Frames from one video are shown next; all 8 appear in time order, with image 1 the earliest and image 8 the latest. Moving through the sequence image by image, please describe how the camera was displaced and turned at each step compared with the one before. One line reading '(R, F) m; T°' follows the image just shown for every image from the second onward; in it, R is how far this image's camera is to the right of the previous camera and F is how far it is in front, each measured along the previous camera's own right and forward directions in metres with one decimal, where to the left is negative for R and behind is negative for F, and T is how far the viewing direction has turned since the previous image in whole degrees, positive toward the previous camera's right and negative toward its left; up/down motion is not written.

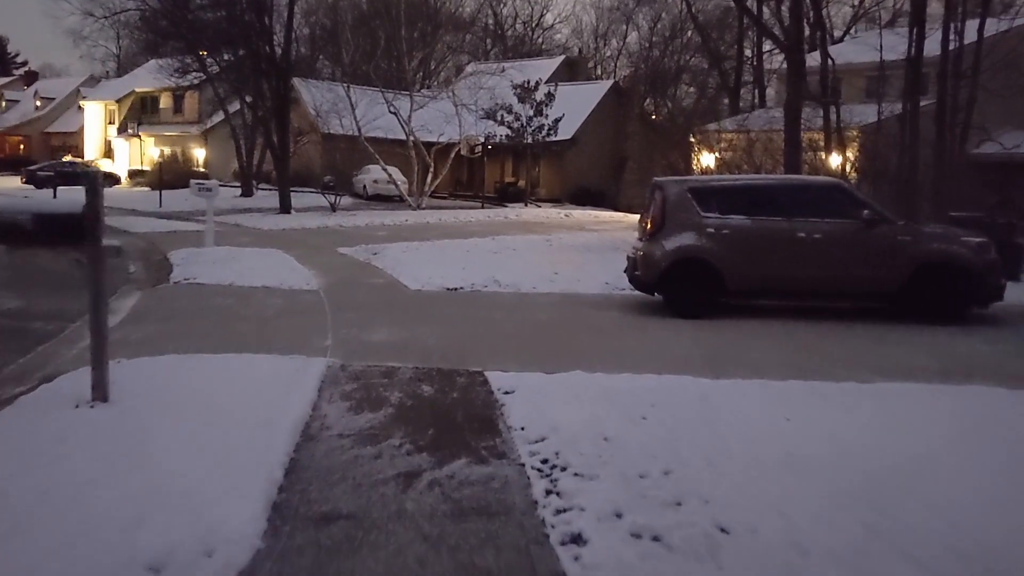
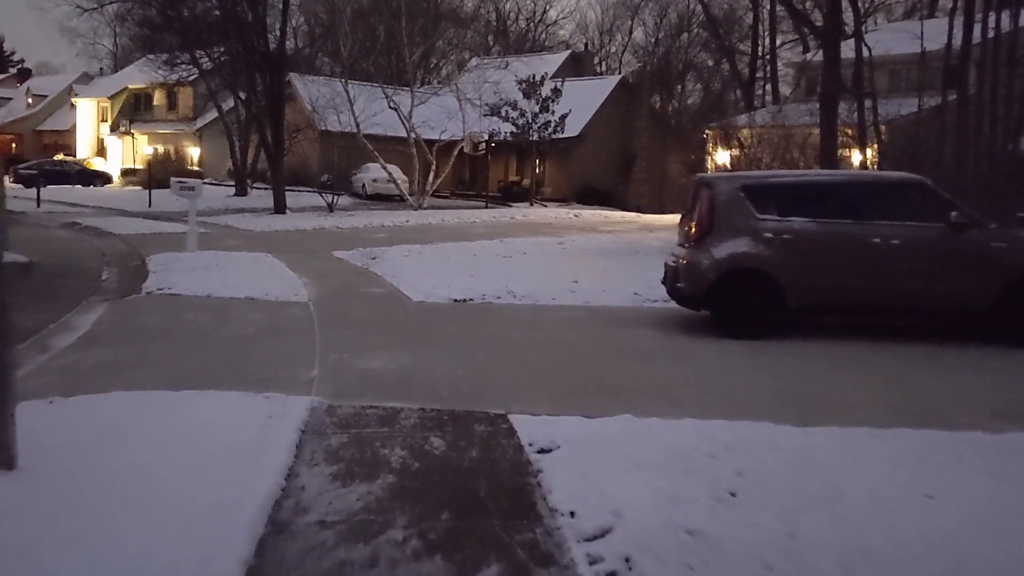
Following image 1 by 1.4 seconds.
(-0.2, +1.9) m; 0°
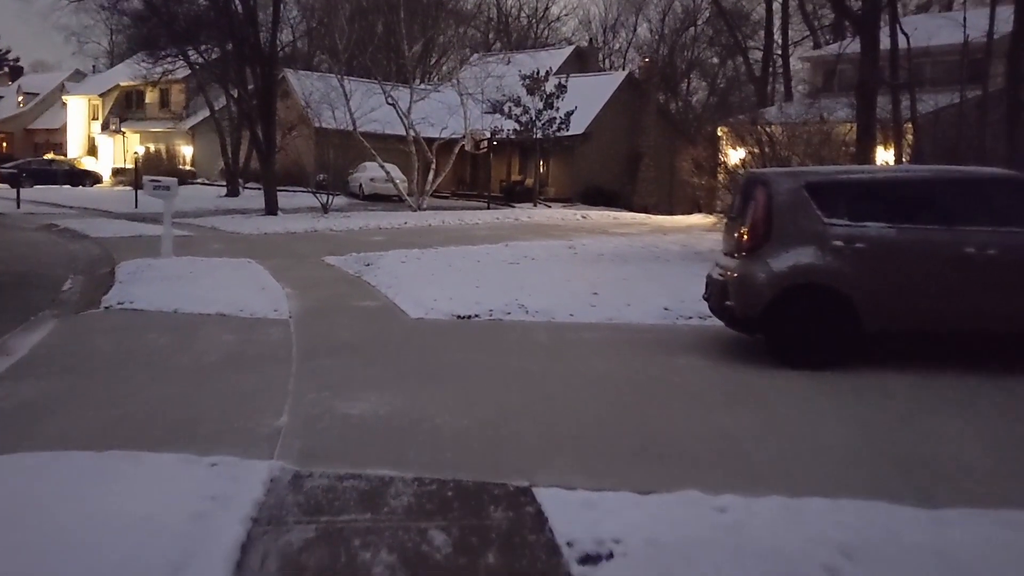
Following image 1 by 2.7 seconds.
(-0.1, +1.8) m; 0°
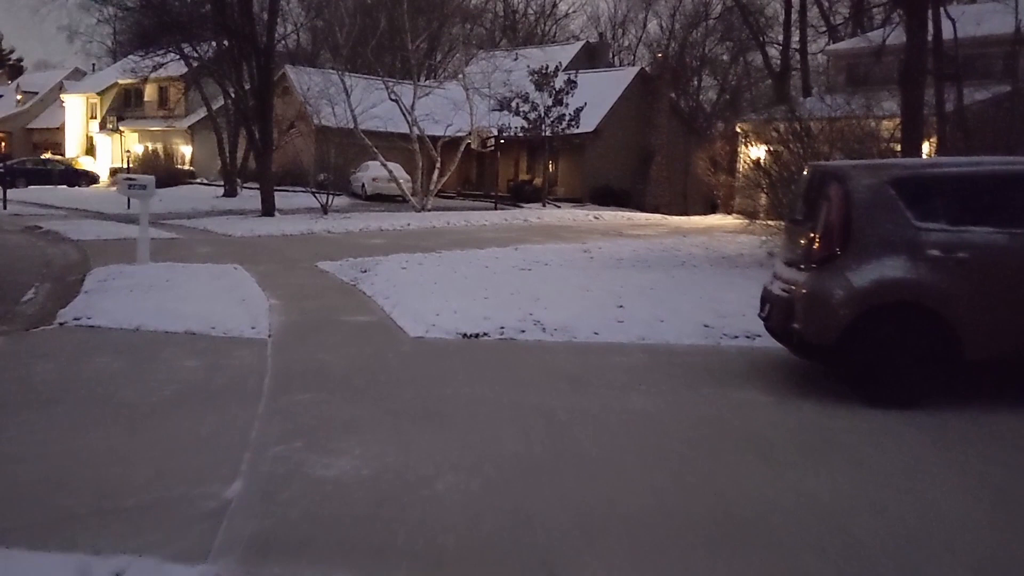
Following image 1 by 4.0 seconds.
(-0.1, +1.6) m; 0°
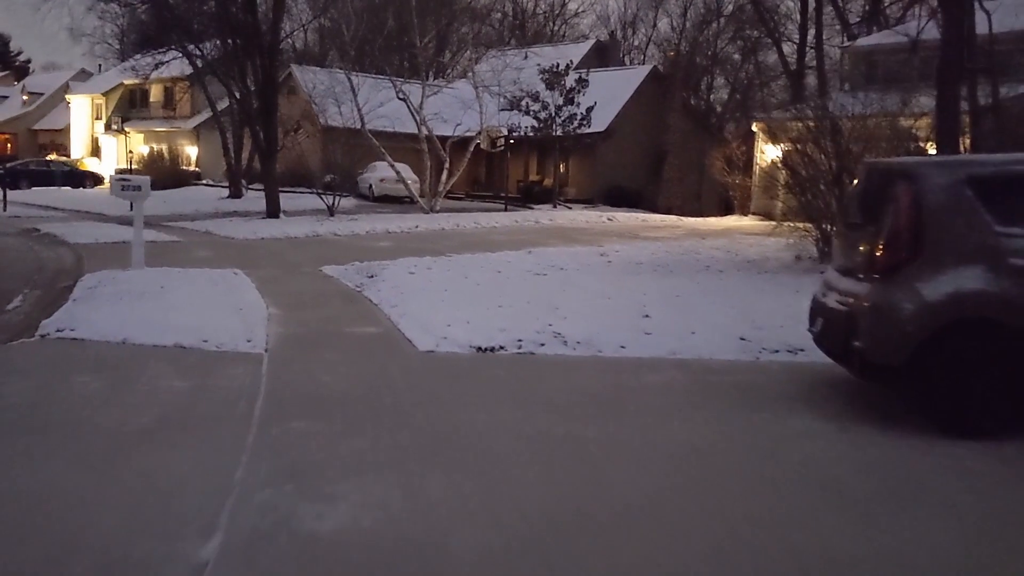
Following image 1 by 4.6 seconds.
(-0.1, +0.9) m; 0°
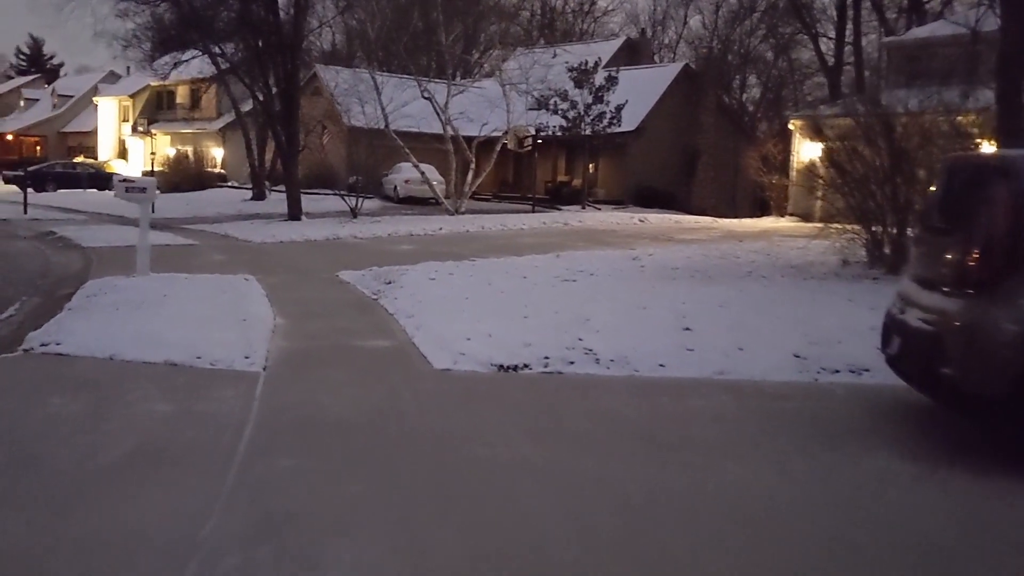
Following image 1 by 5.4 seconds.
(0.0, +1.0) m; -2°
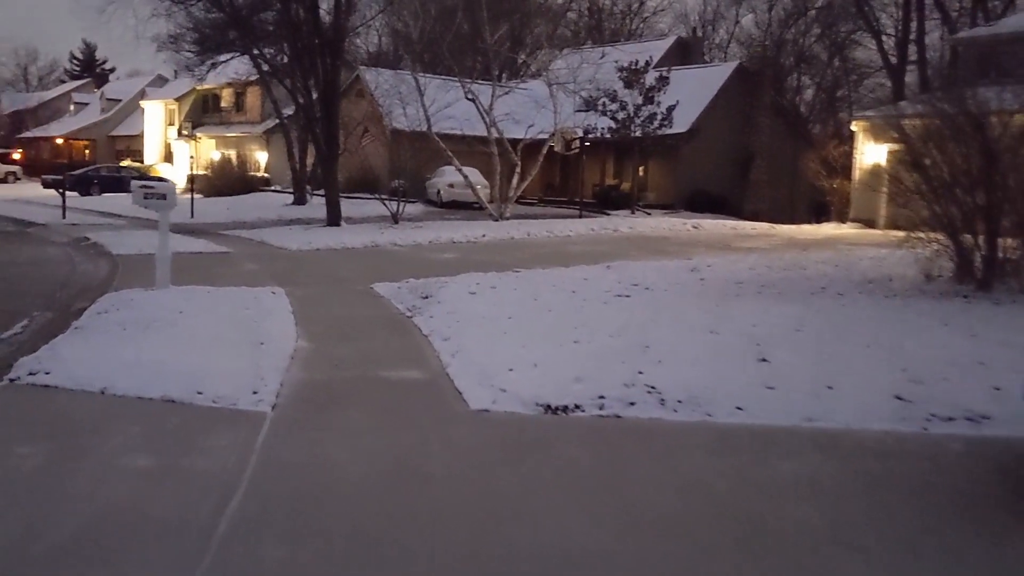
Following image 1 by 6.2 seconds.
(0.0, +1.2) m; -3°
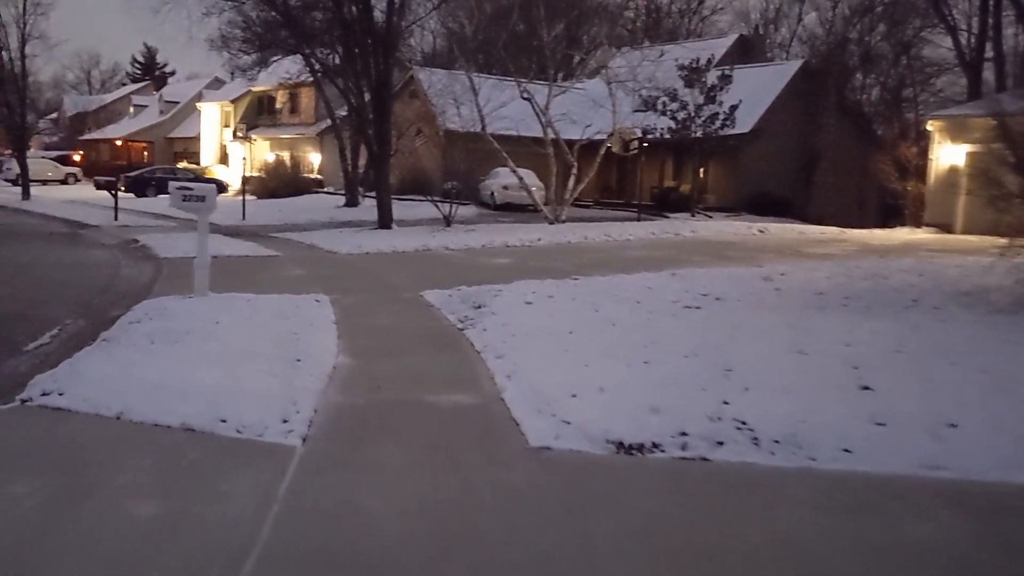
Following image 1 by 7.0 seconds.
(-0.1, +1.0) m; -3°
